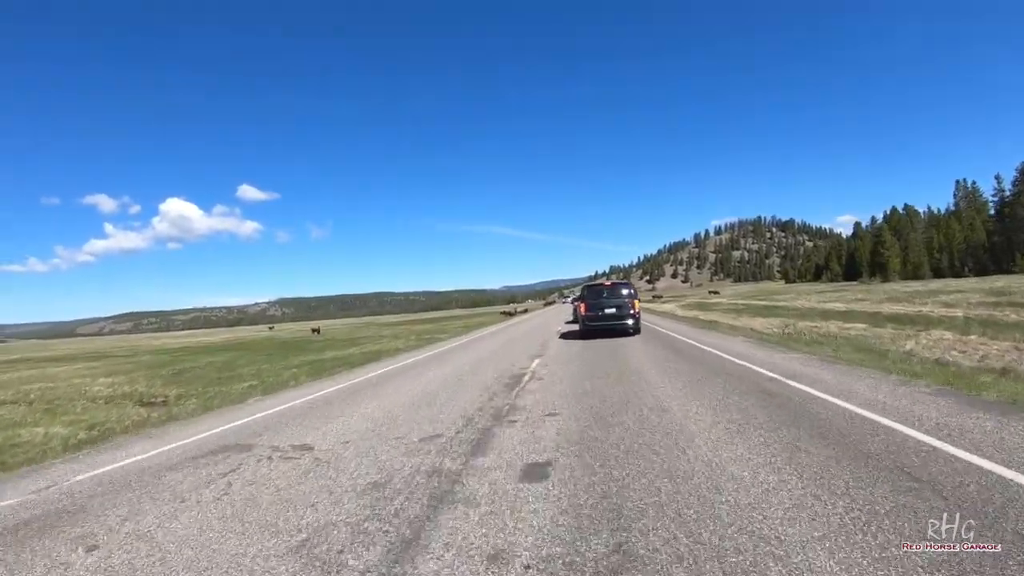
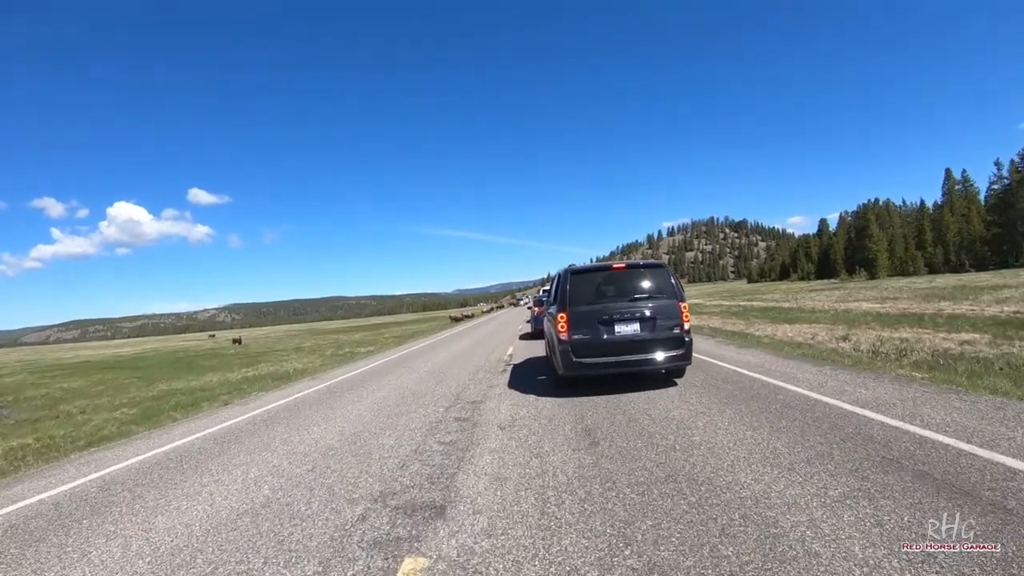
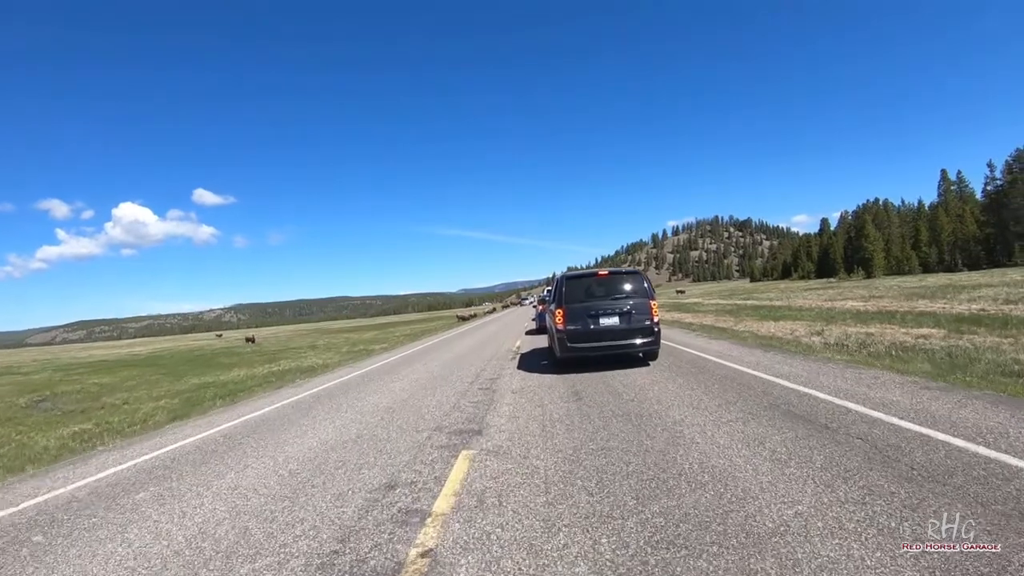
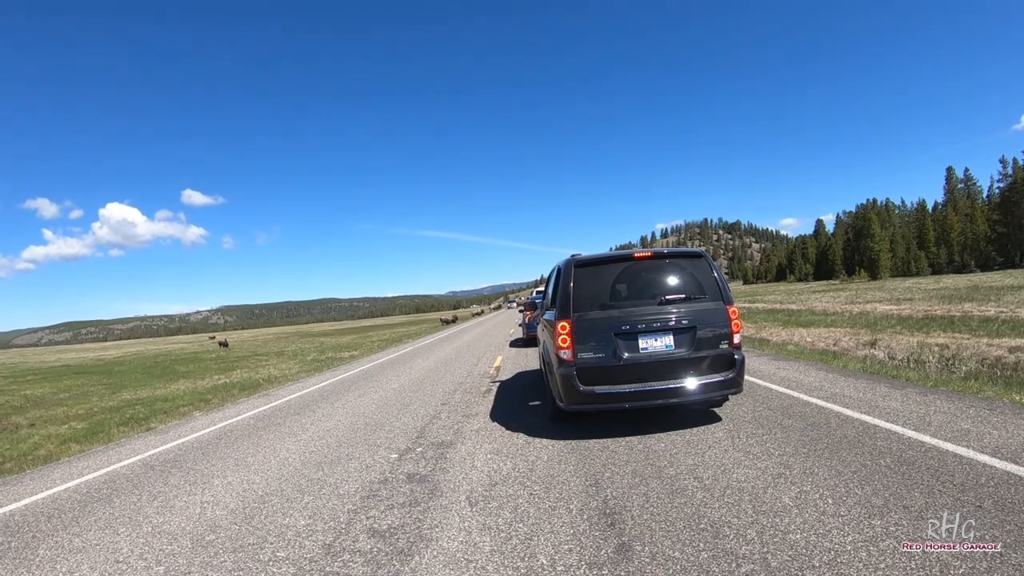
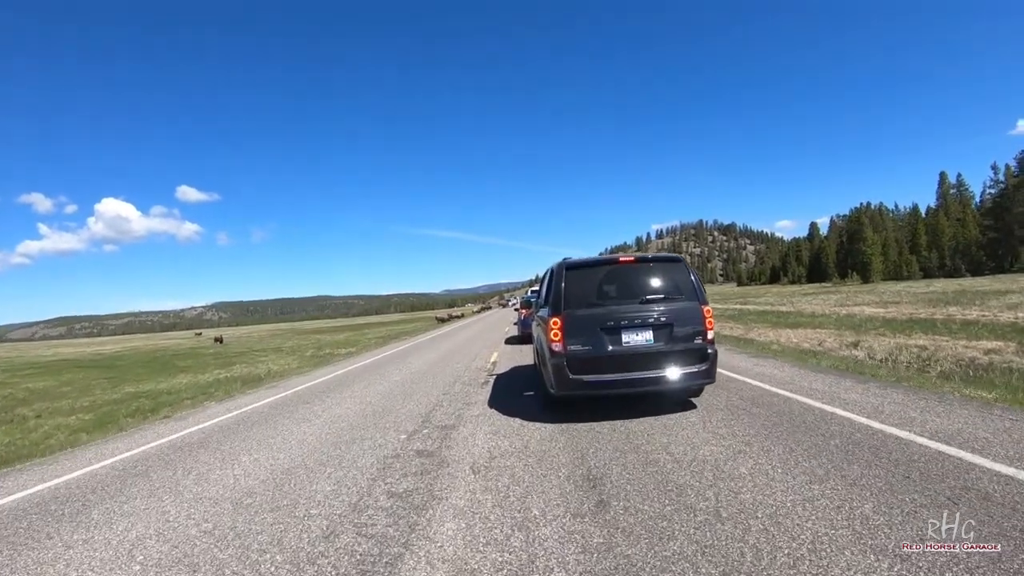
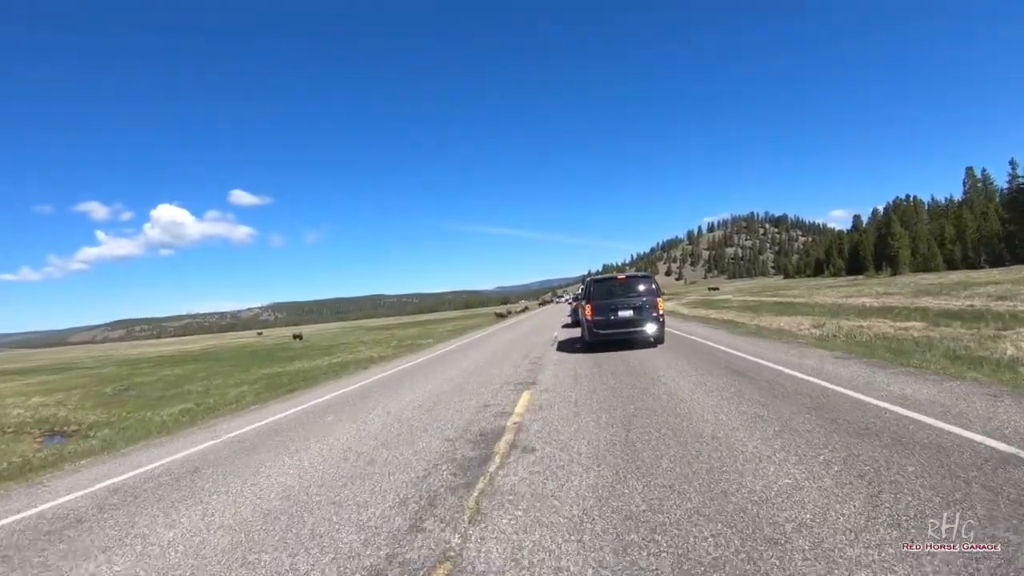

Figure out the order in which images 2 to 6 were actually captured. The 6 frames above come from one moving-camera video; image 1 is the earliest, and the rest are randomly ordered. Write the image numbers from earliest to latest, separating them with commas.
6, 3, 2, 5, 4
